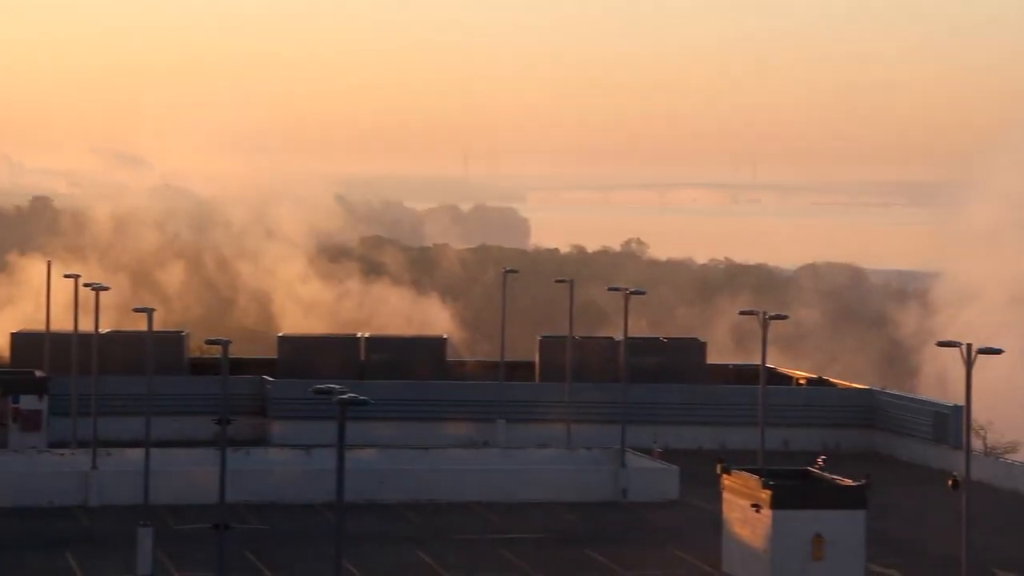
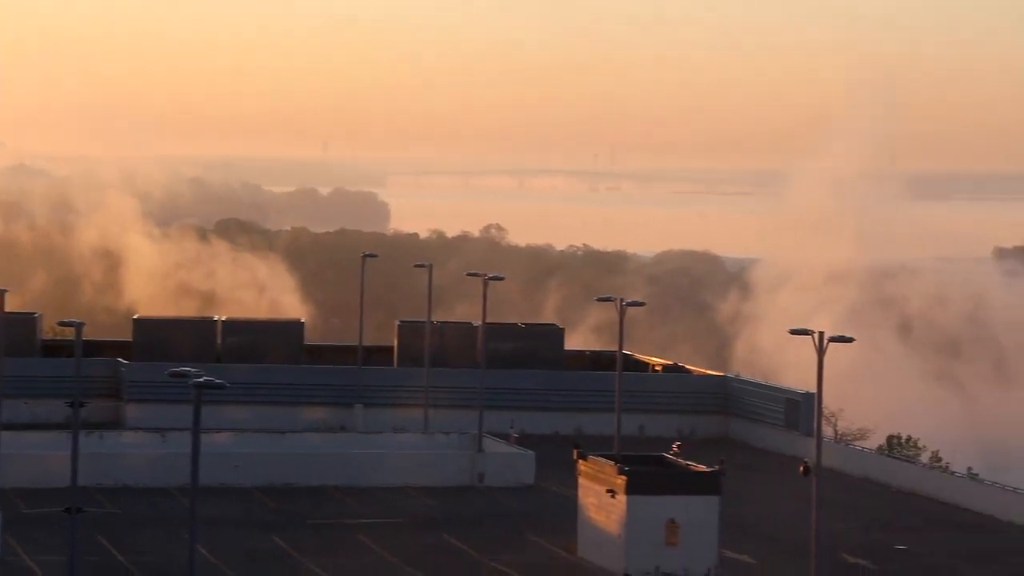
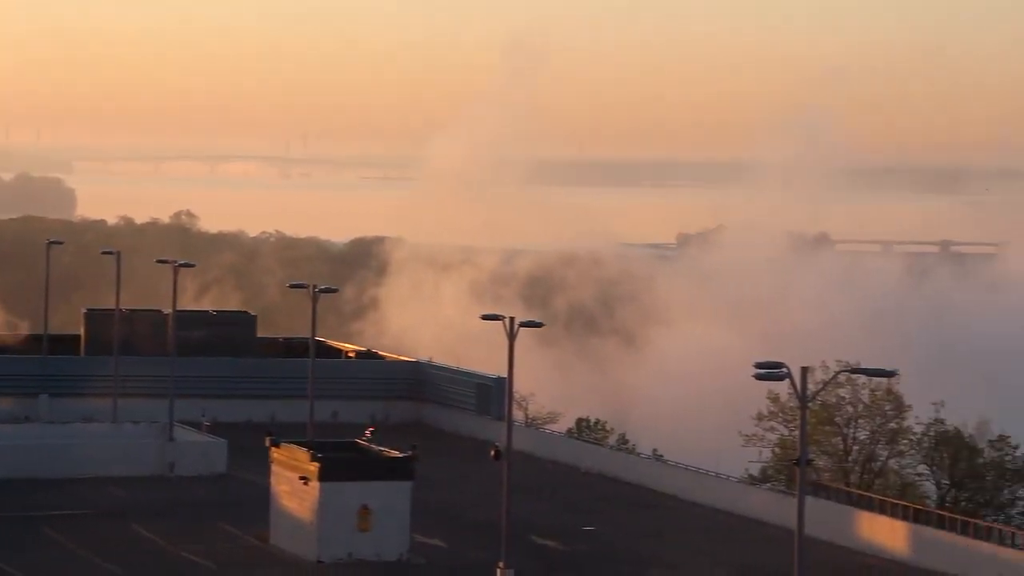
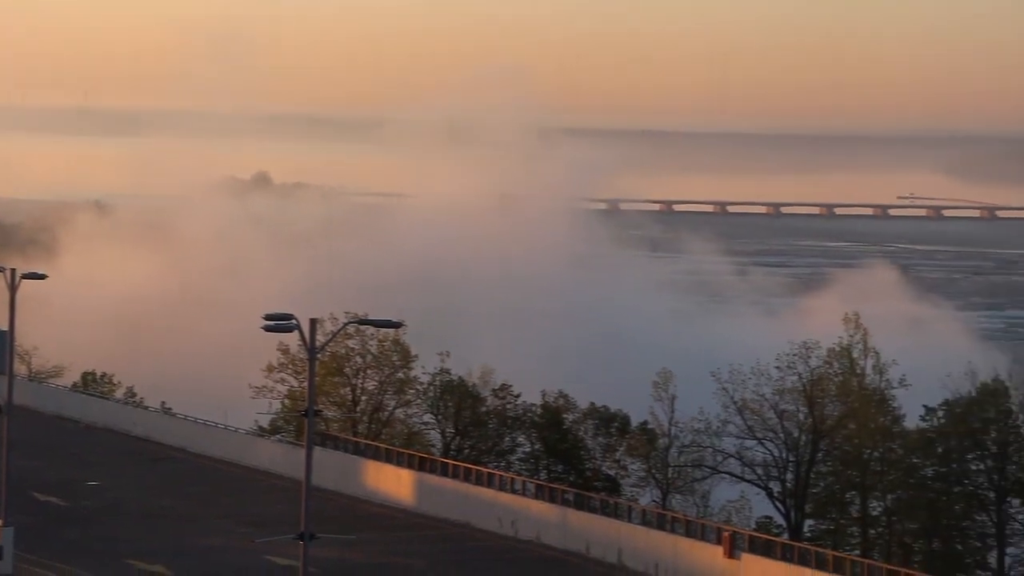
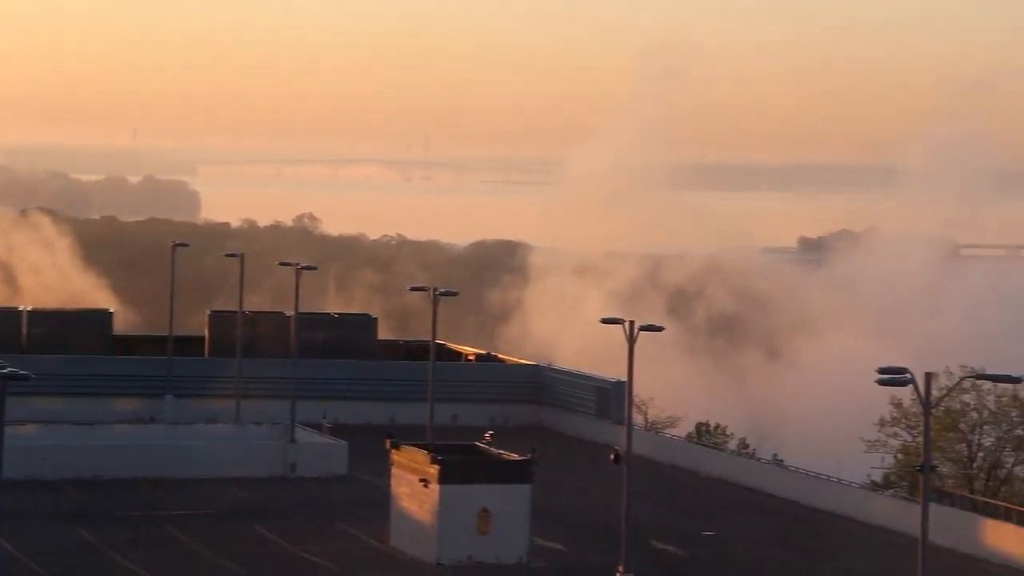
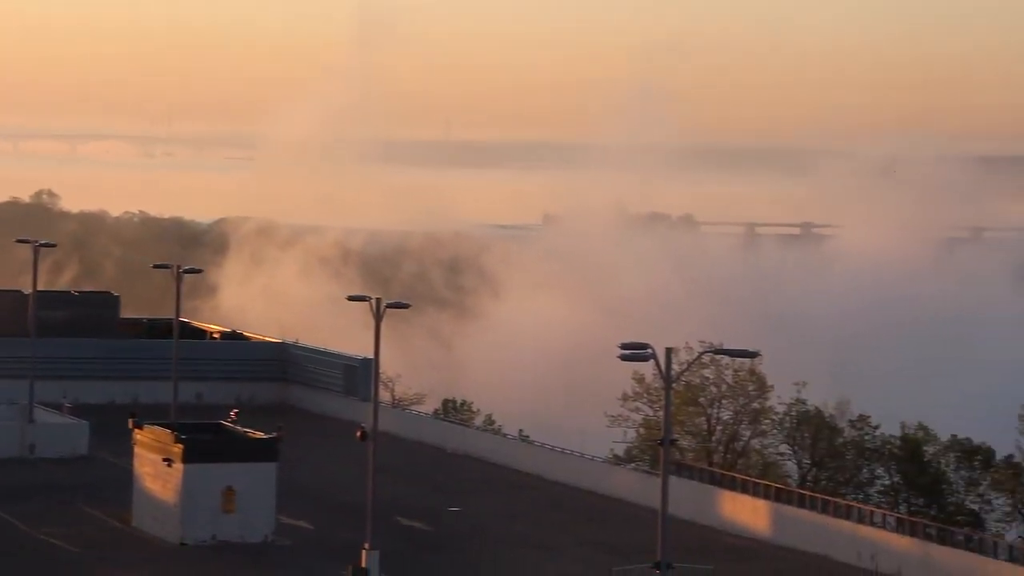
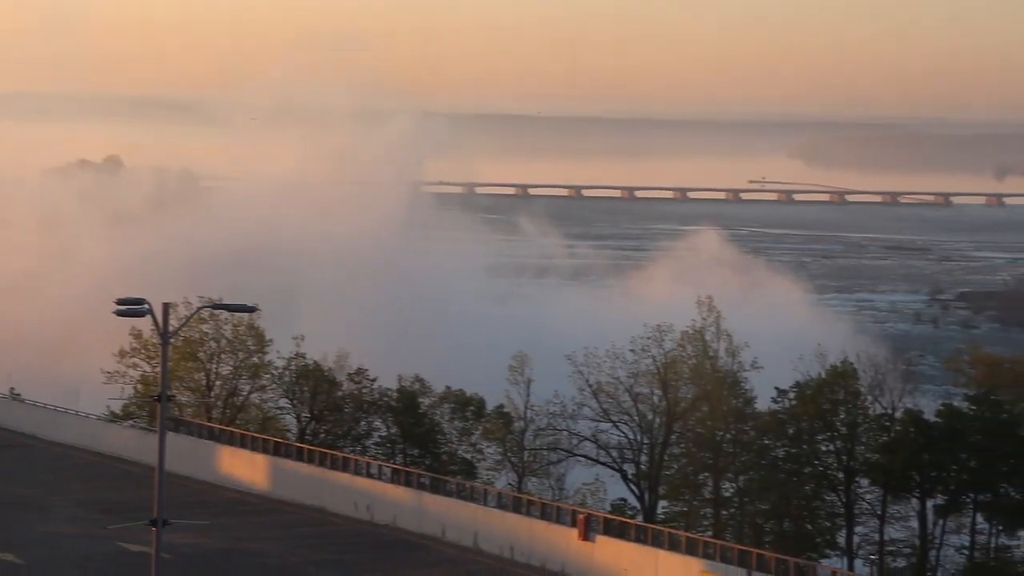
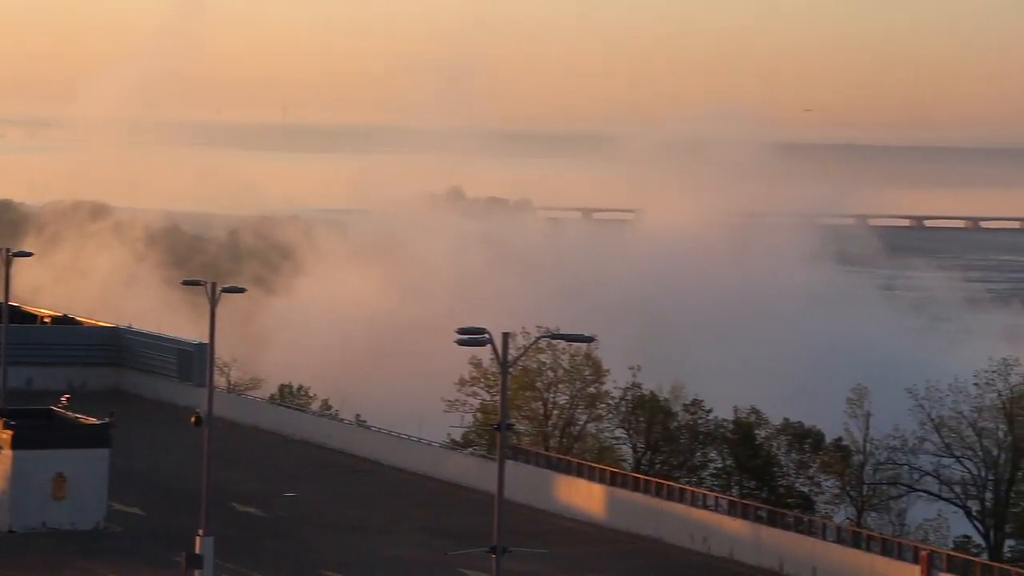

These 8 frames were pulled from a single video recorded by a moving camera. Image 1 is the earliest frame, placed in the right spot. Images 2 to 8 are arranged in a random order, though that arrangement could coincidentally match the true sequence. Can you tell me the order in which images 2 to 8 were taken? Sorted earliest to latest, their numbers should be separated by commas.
2, 5, 3, 6, 8, 4, 7
